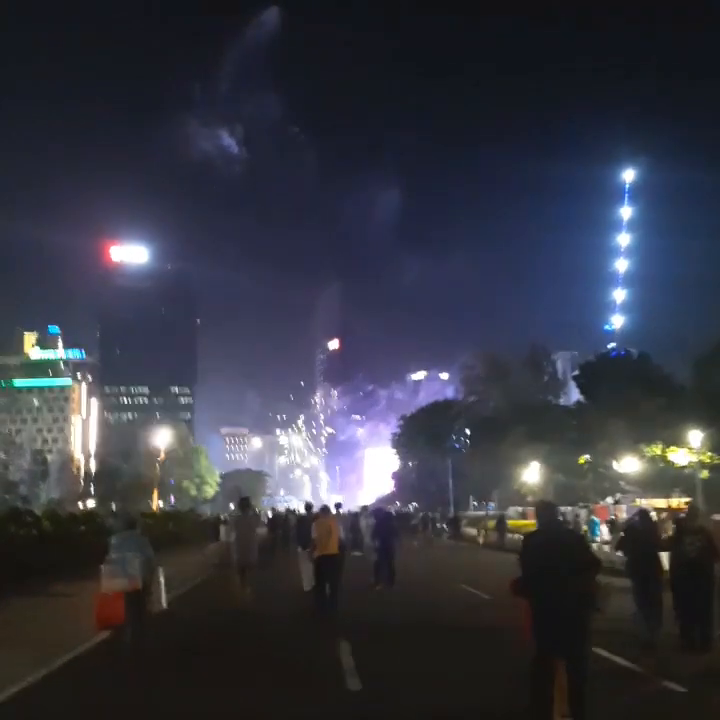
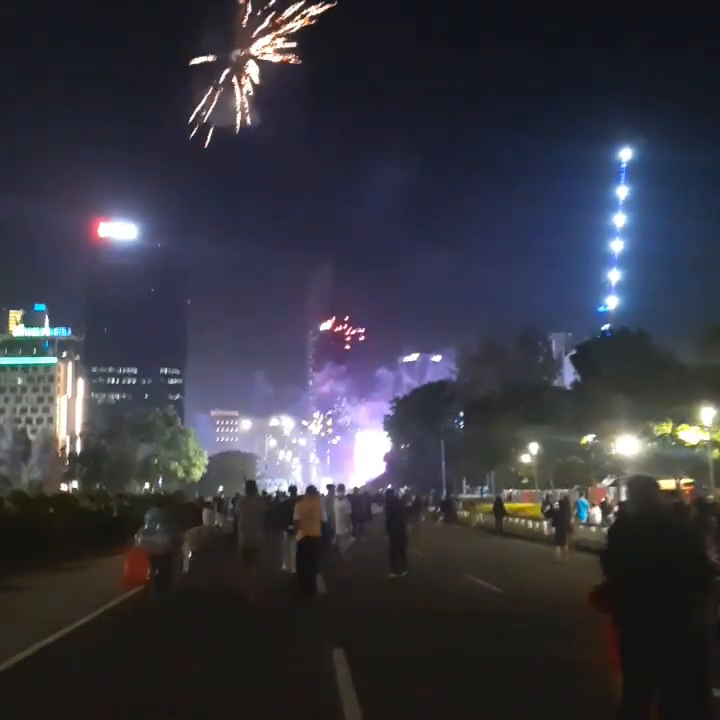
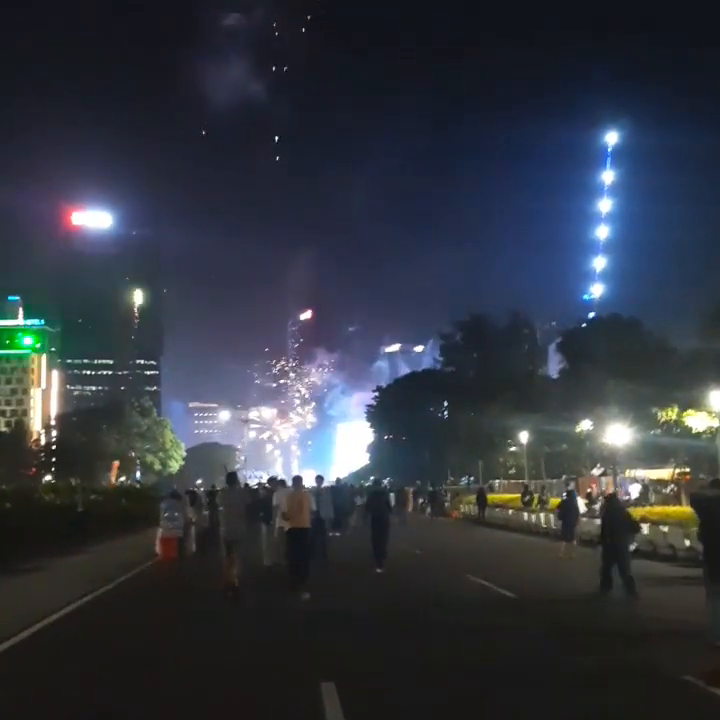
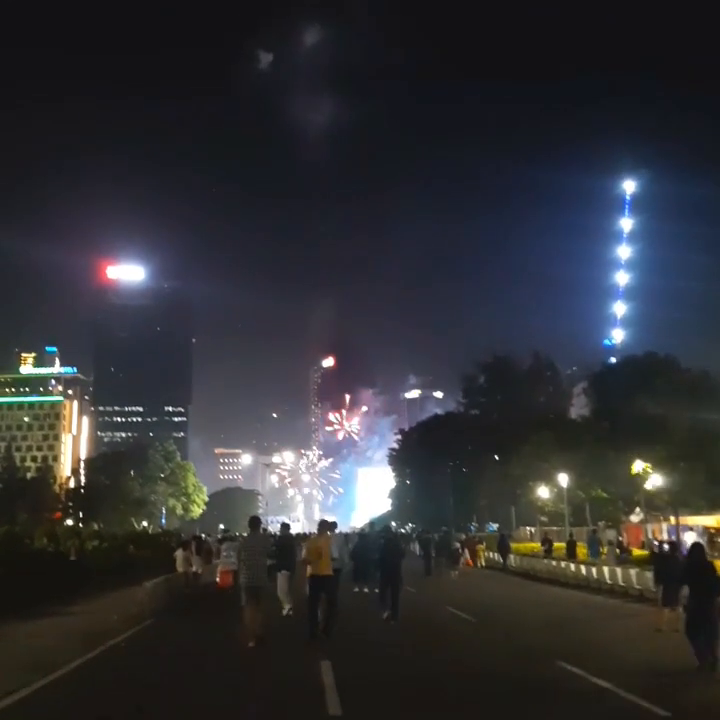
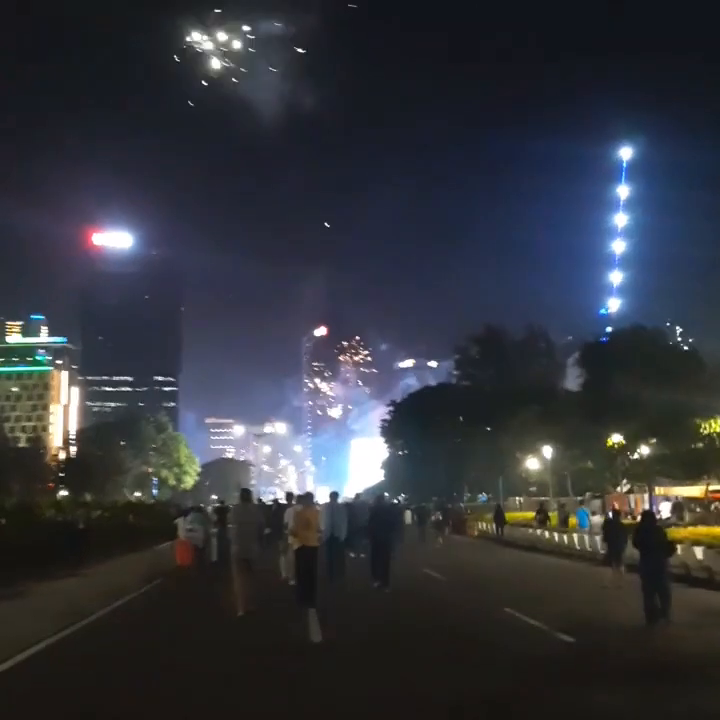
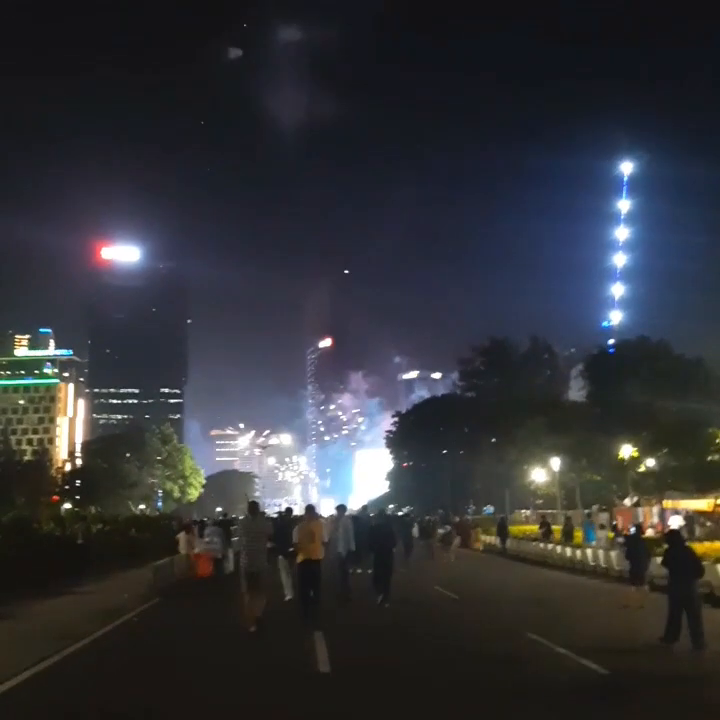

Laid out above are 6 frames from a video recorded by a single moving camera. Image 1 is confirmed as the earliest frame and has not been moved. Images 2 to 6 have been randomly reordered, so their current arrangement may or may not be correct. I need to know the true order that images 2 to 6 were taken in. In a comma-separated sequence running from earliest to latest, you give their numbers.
2, 3, 5, 6, 4
